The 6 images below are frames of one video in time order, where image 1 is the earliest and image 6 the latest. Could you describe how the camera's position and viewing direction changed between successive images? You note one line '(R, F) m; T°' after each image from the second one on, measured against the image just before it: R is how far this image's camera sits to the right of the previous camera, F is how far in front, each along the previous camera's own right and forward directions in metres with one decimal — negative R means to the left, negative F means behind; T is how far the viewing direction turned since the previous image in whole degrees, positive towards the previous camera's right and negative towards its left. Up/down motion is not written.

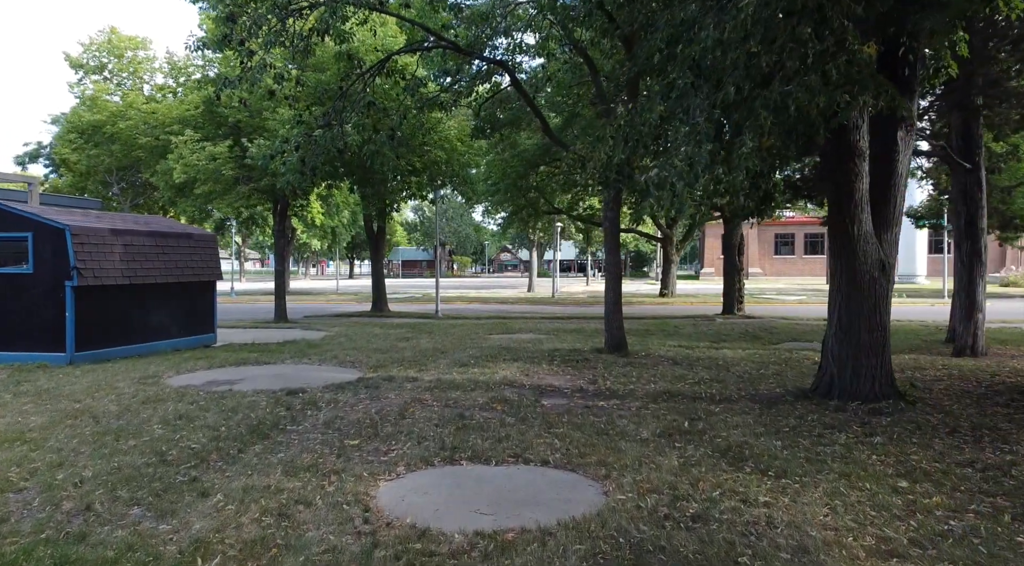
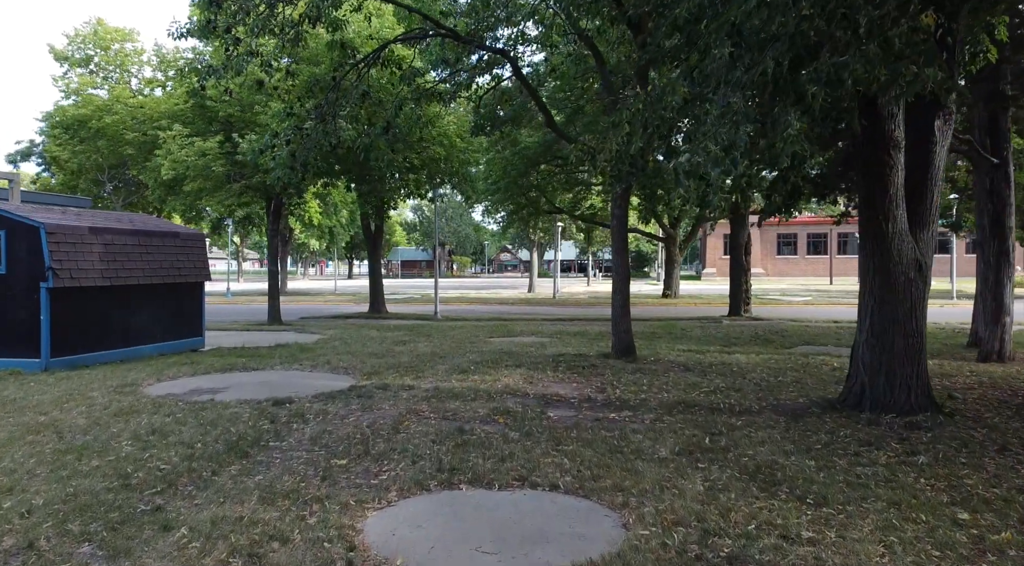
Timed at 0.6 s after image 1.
(0.0, +0.6) m; 0°
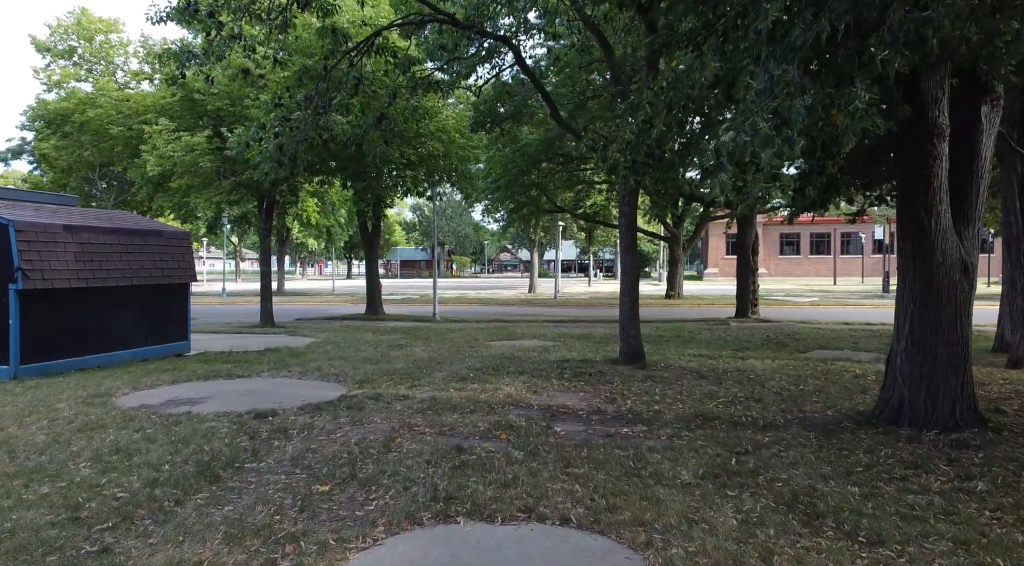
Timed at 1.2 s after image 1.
(0.0, +0.6) m; 0°
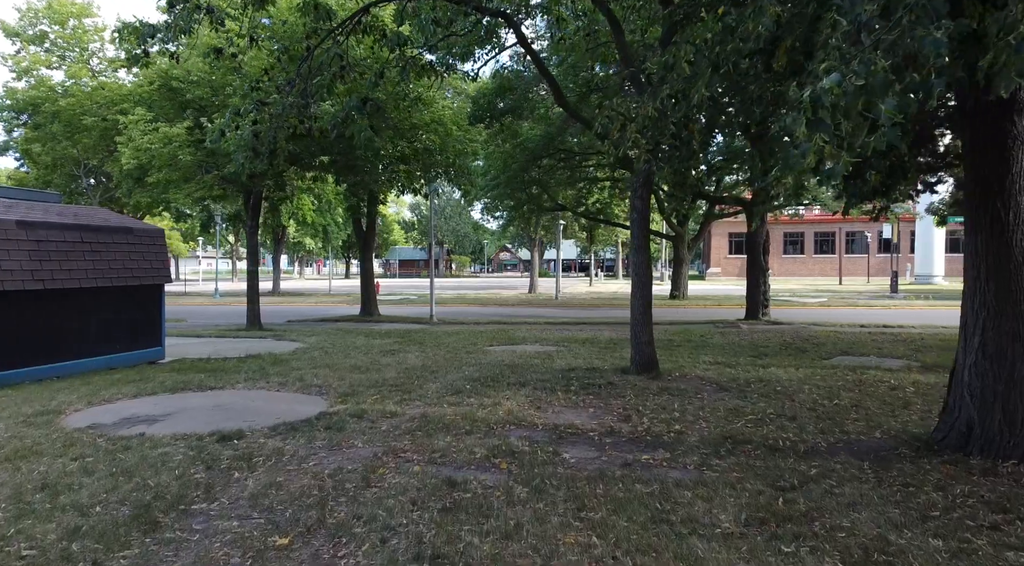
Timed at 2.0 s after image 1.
(0.0, +0.9) m; 0°
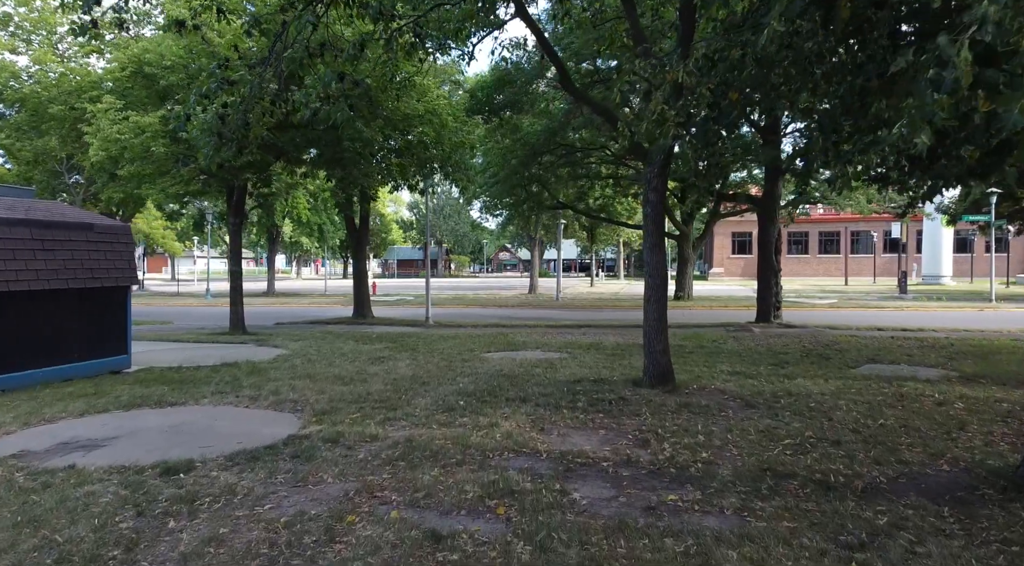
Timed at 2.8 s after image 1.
(0.0, +1.0) m; 0°
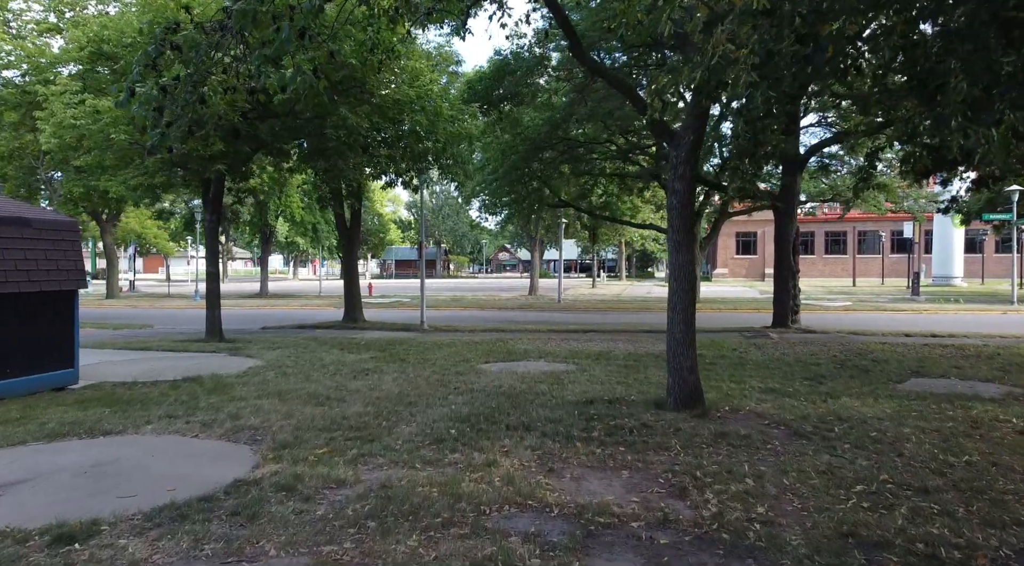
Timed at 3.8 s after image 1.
(0.0, +1.3) m; 0°
